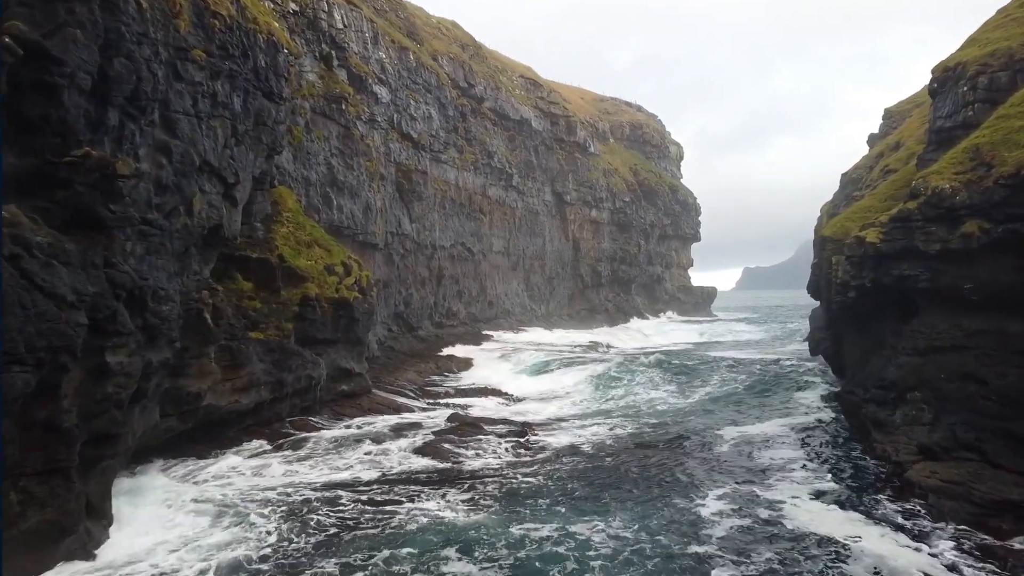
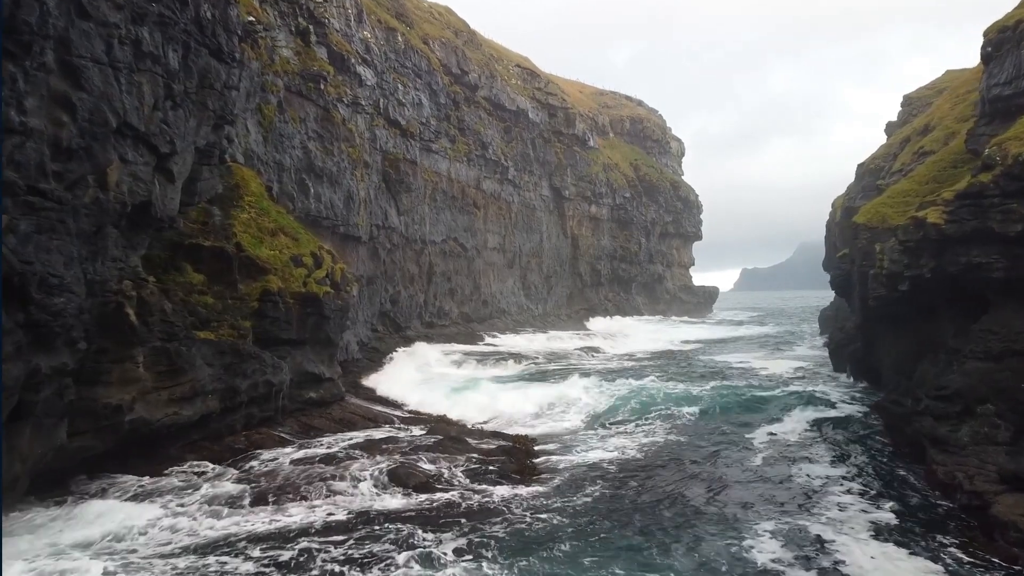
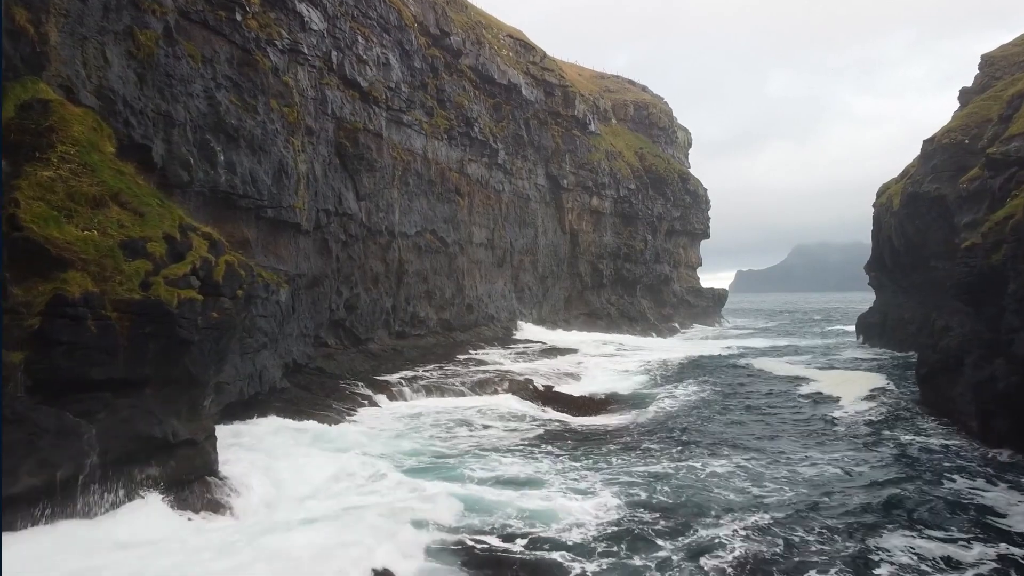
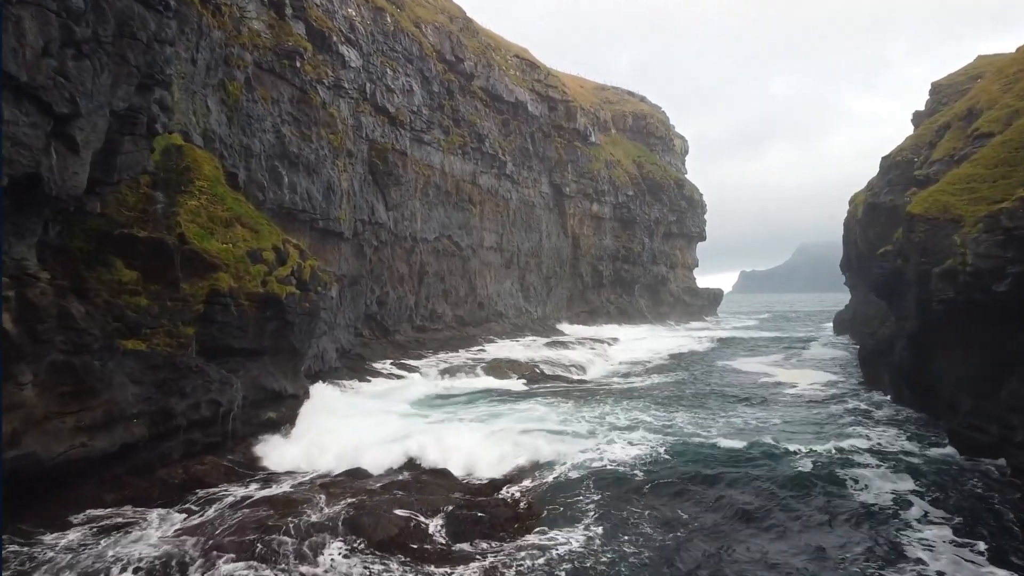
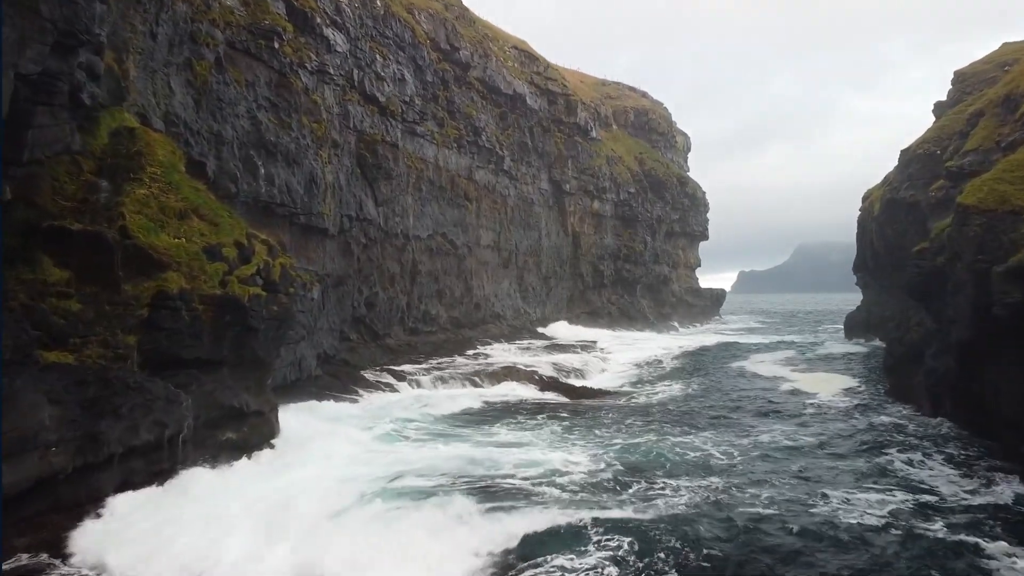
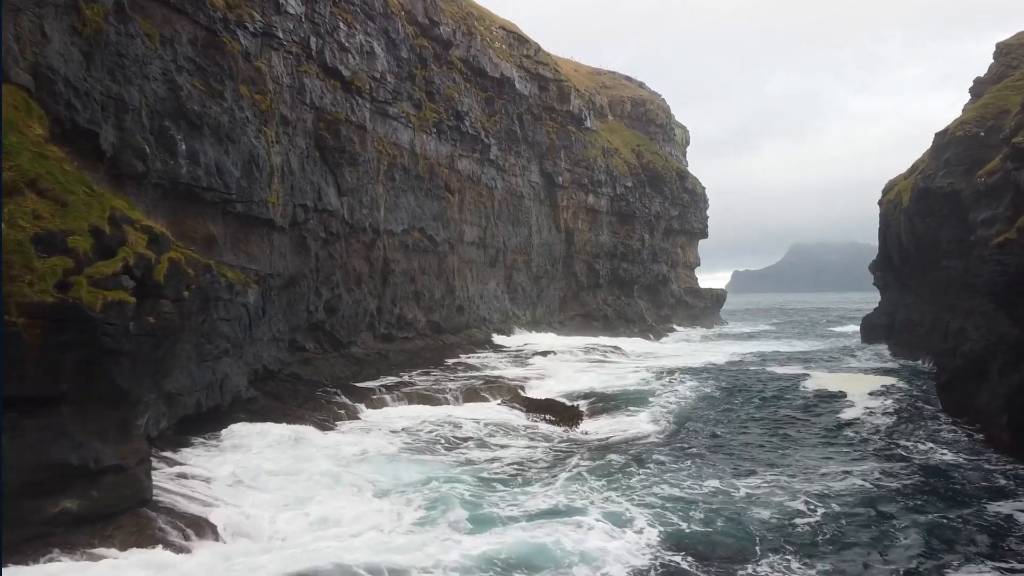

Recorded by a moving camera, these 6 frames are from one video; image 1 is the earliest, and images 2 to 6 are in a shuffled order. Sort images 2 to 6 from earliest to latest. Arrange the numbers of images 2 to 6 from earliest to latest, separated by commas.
2, 4, 5, 3, 6
